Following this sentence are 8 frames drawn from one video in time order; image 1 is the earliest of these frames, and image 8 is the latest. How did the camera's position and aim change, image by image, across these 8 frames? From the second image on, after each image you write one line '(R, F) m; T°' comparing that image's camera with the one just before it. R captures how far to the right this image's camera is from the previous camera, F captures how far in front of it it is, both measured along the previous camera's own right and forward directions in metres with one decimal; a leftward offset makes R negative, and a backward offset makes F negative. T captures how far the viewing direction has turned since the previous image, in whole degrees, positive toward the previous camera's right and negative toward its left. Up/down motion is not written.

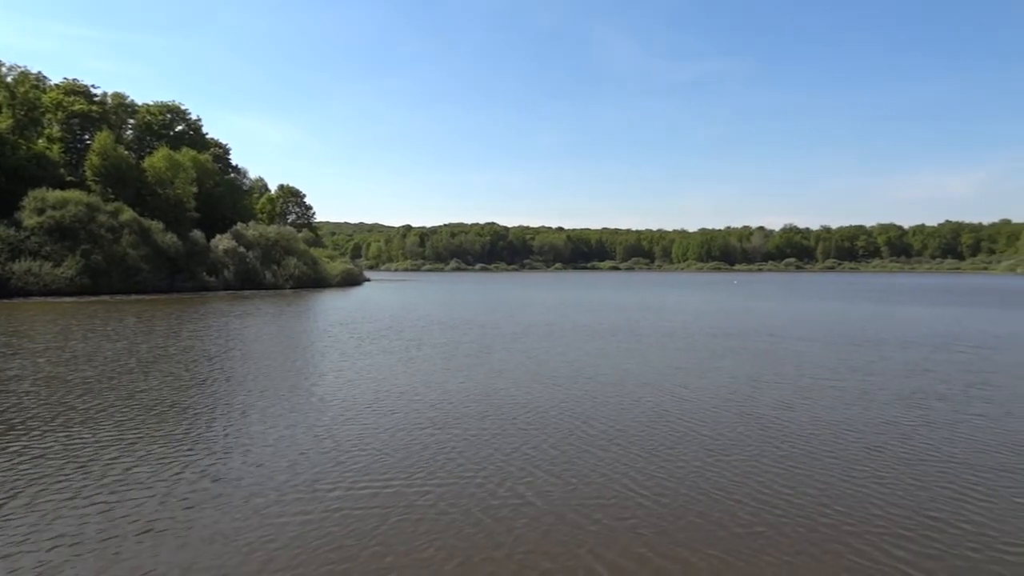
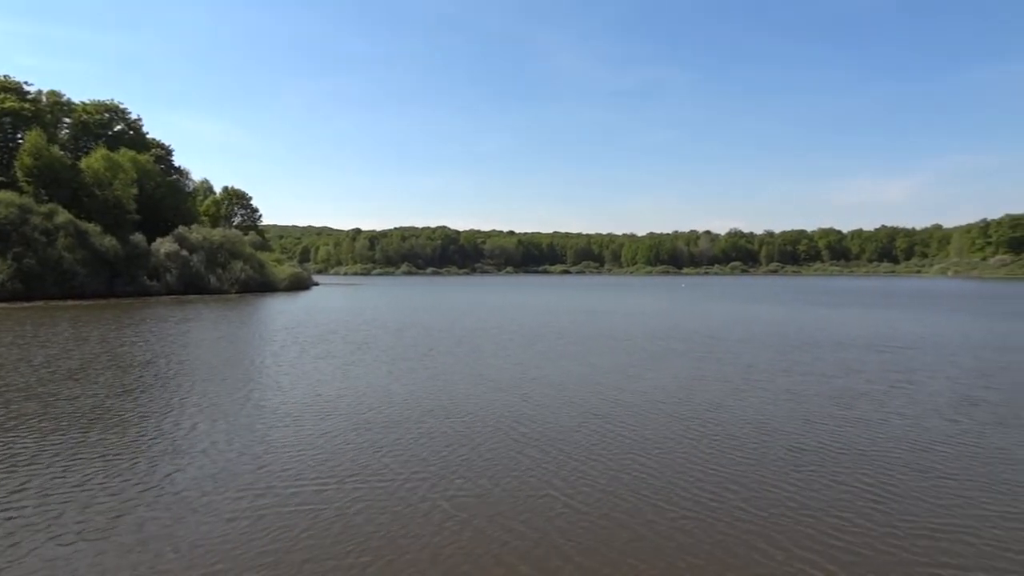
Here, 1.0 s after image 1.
(+0.4, -0.1) m; +4°
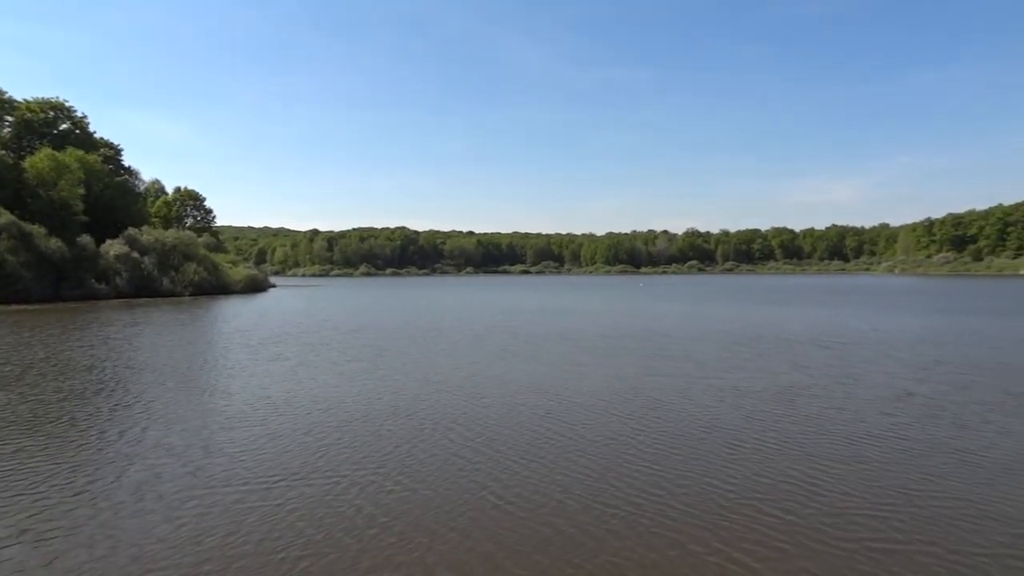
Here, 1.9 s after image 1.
(+0.3, -0.1) m; +3°
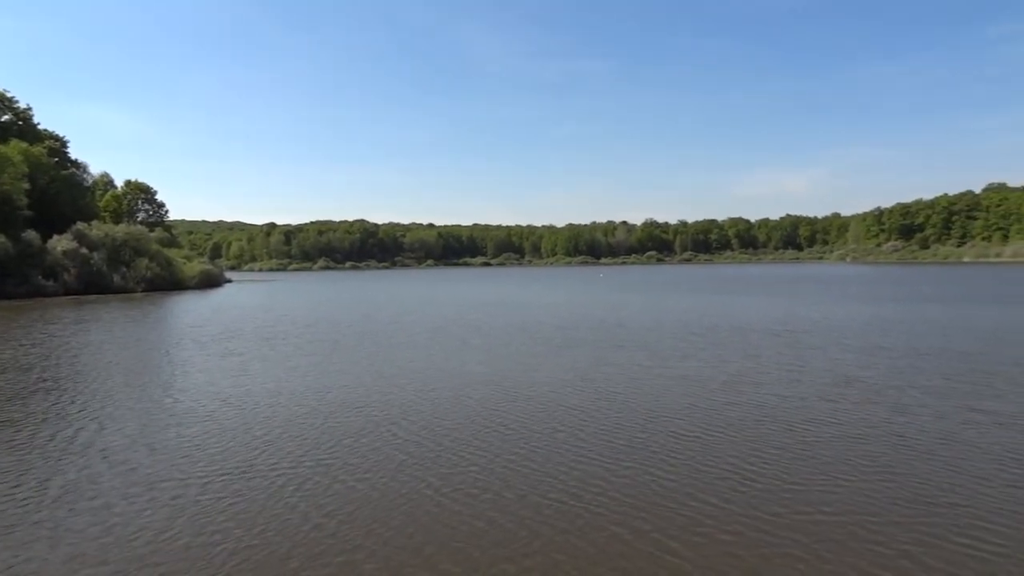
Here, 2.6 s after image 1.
(+0.2, 0.0) m; +3°
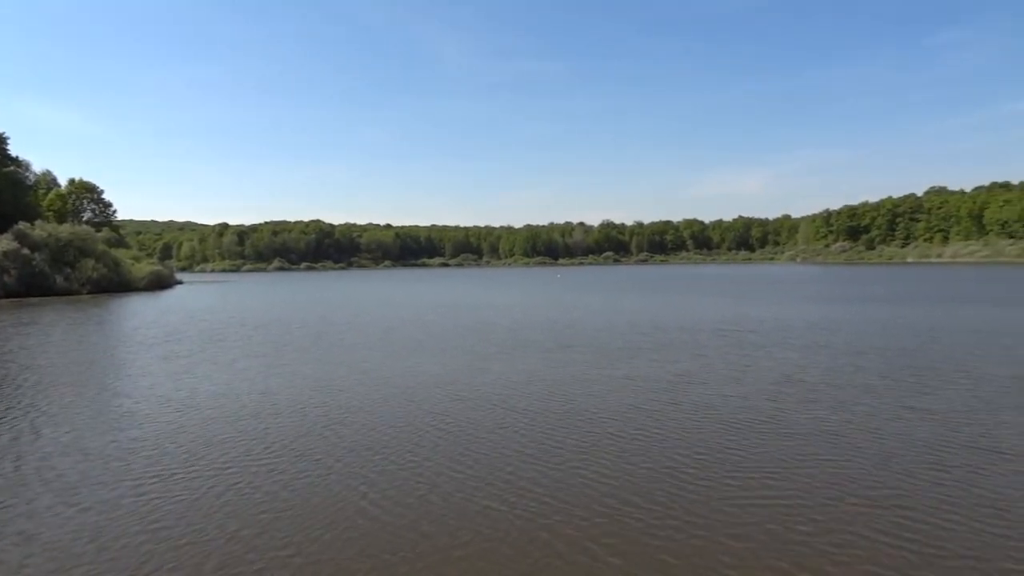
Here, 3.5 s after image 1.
(0.0, -0.4) m; +3°
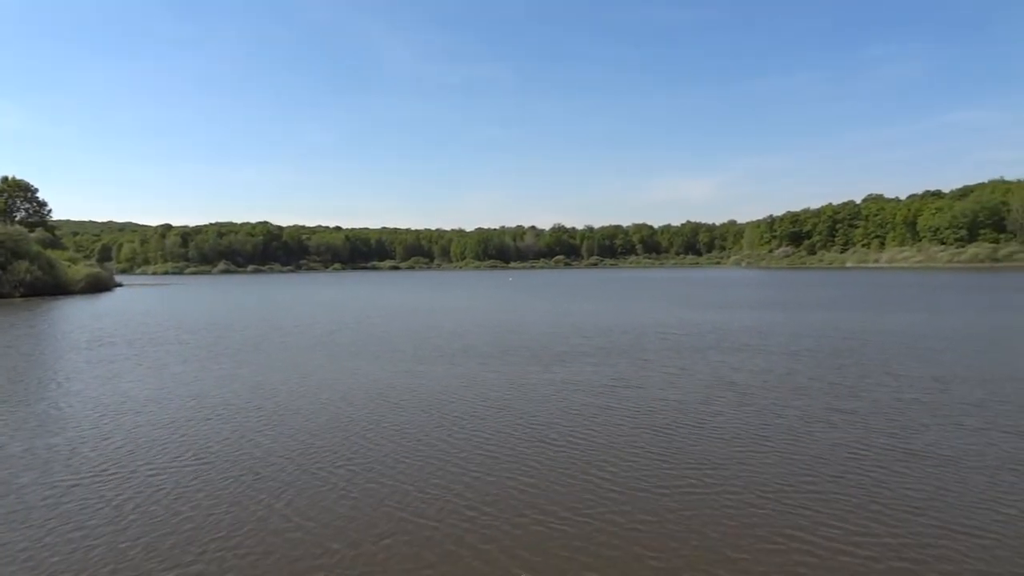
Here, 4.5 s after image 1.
(+0.1, -0.1) m; +4°
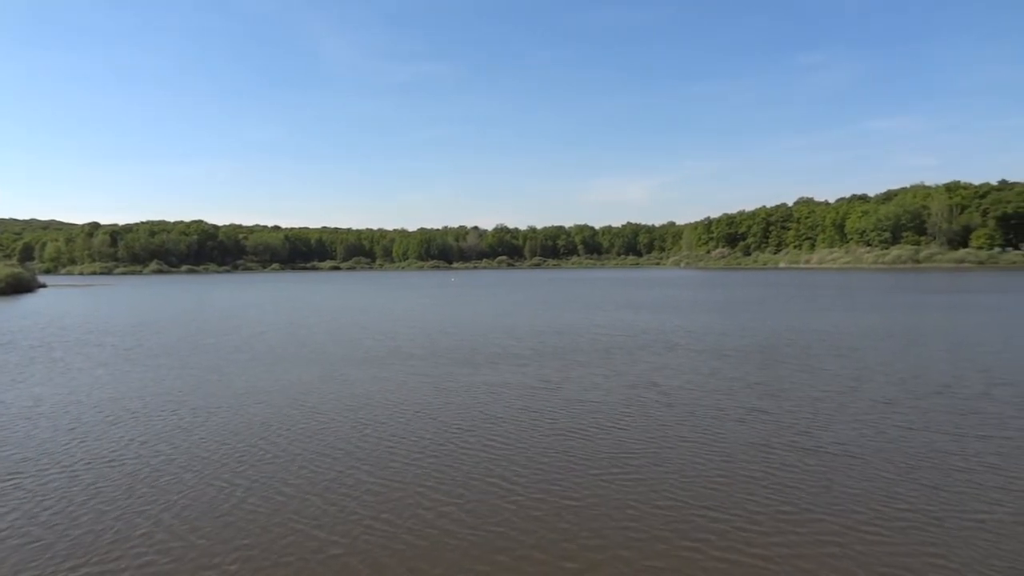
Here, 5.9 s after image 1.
(+0.3, 0.0) m; +4°
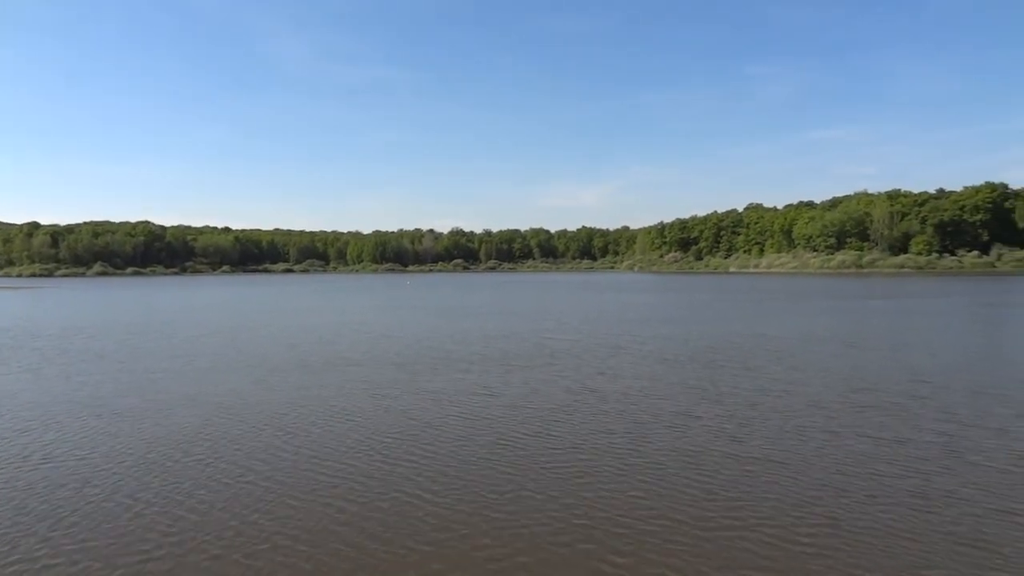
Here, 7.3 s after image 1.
(+0.3, 0.0) m; +3°
